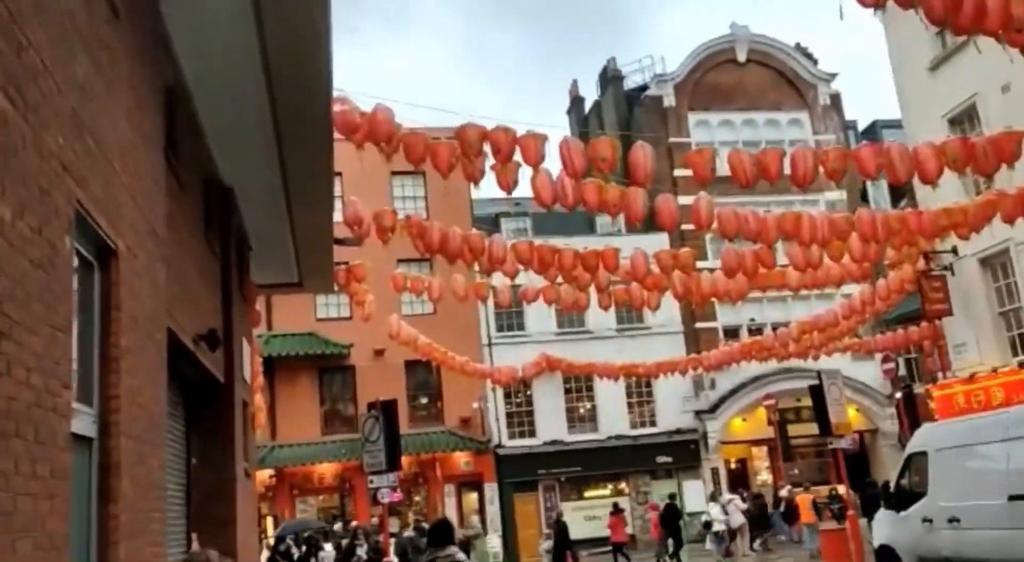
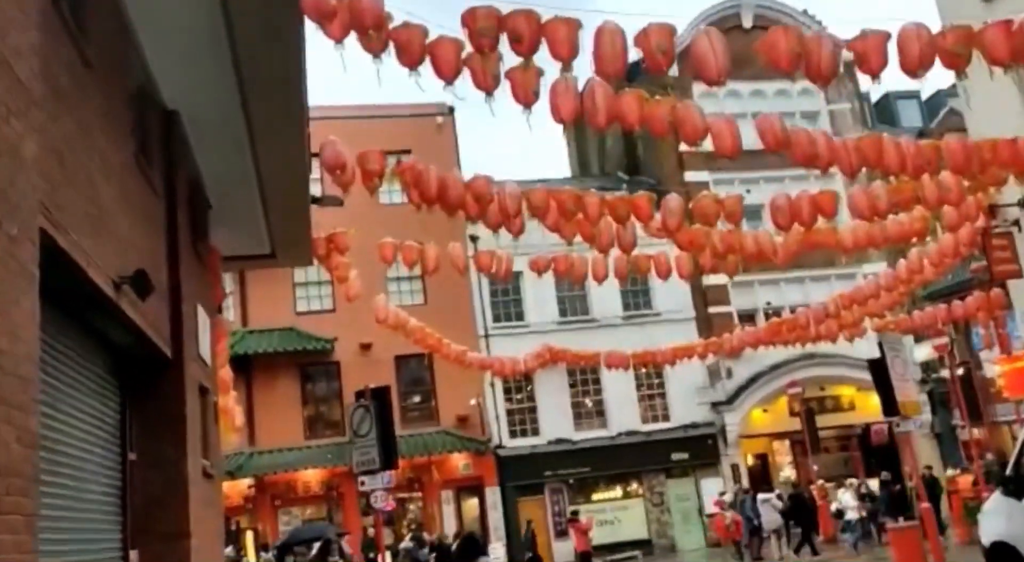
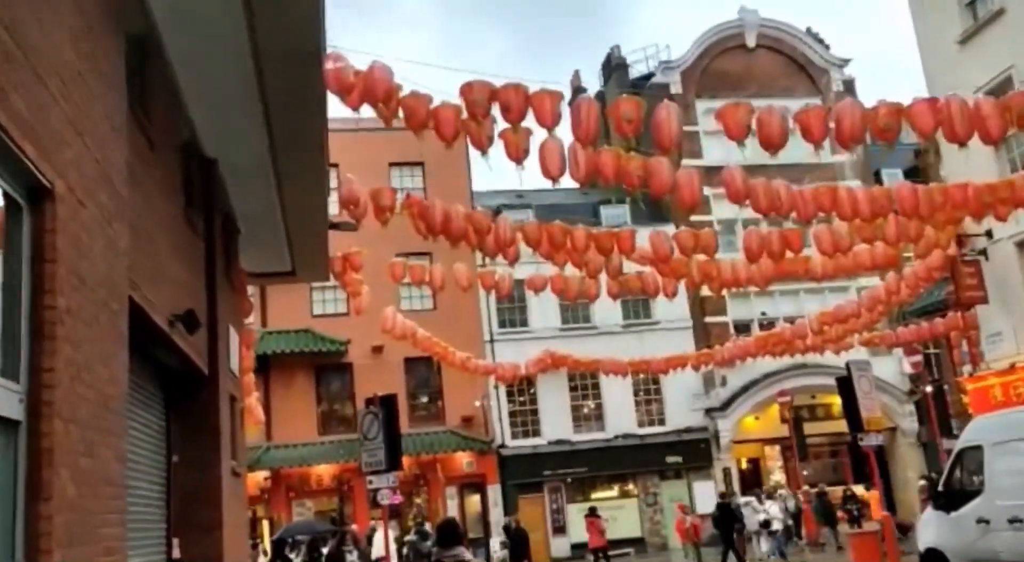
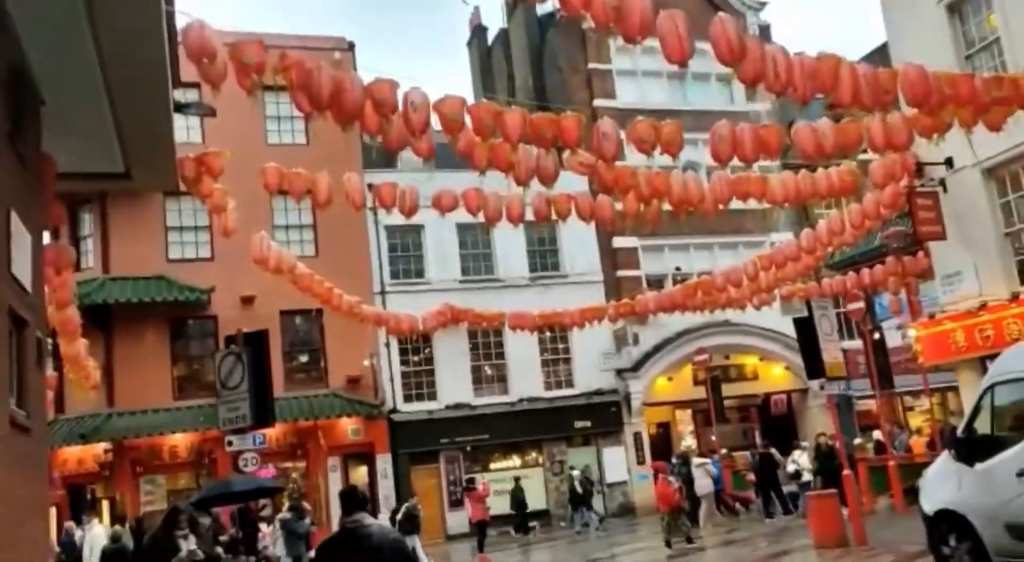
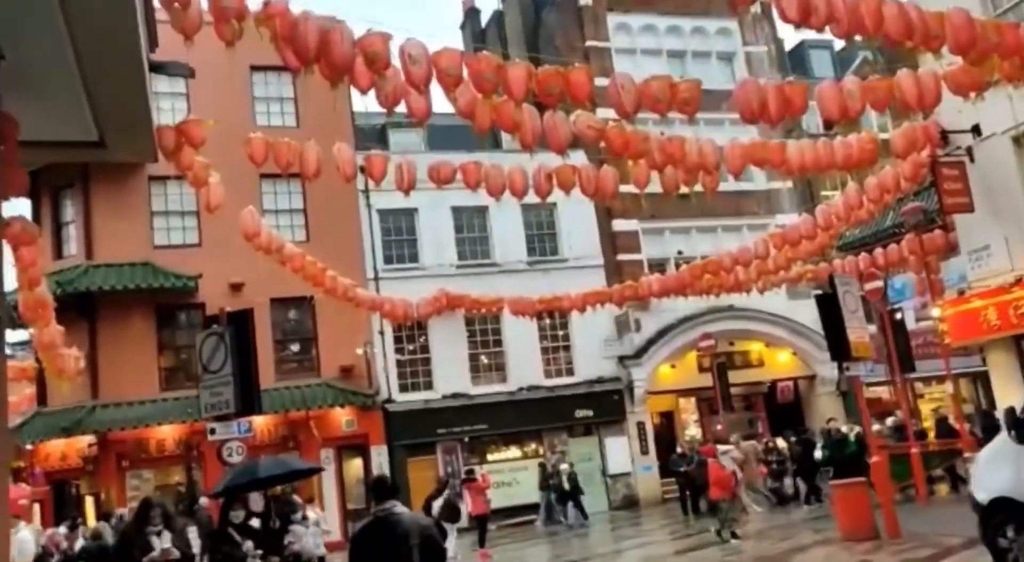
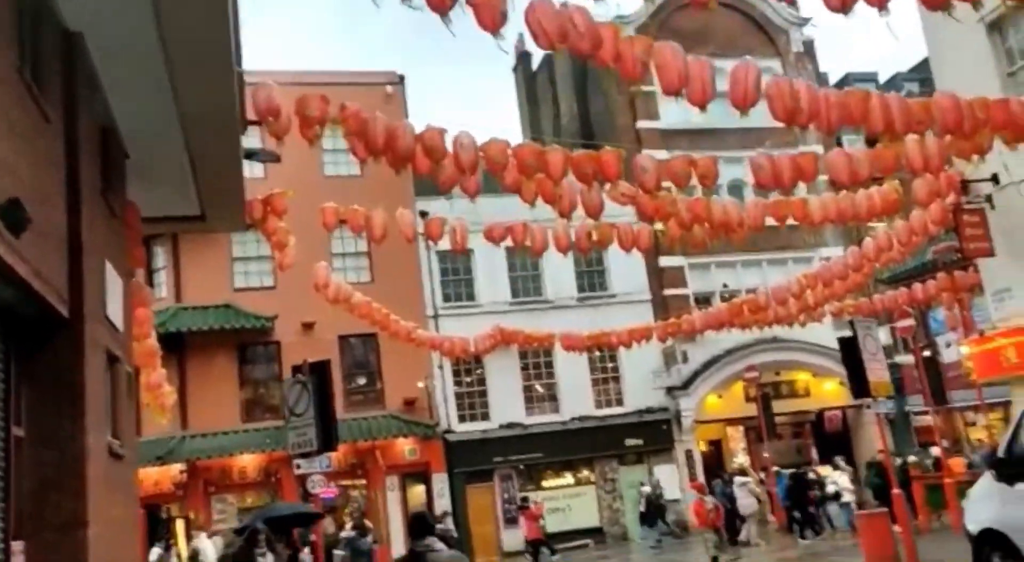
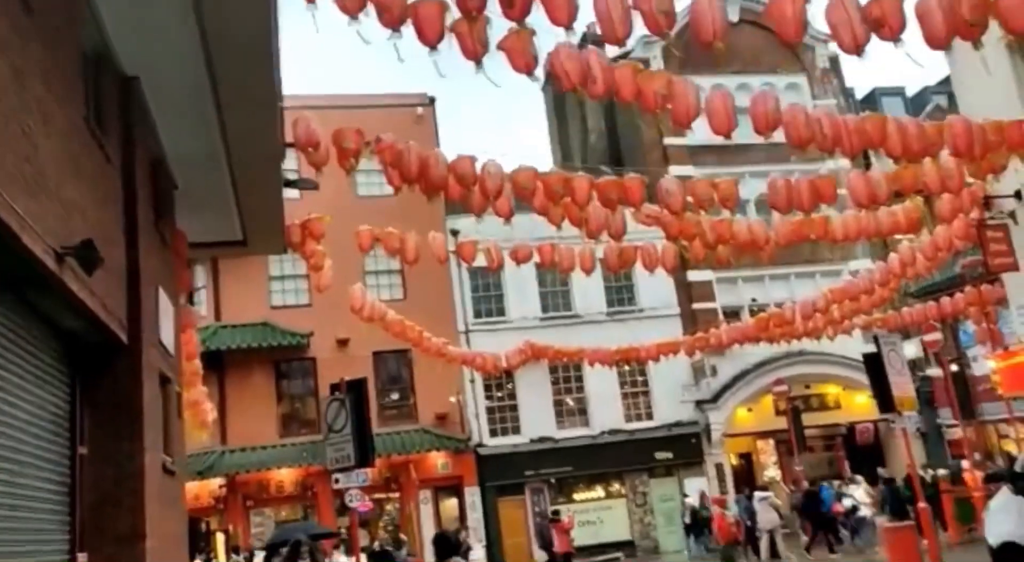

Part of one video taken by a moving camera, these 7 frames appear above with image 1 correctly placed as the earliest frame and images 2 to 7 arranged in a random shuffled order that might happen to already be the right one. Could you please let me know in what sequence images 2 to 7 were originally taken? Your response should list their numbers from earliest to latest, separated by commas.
3, 2, 7, 6, 4, 5
